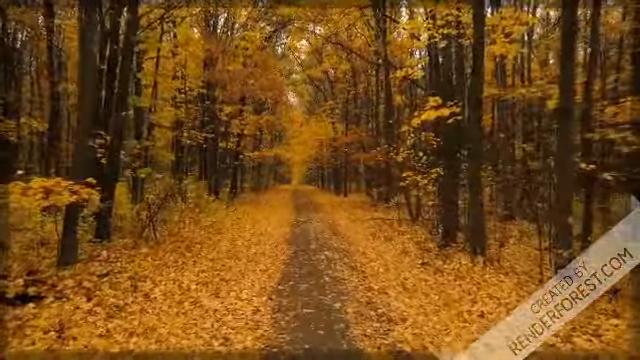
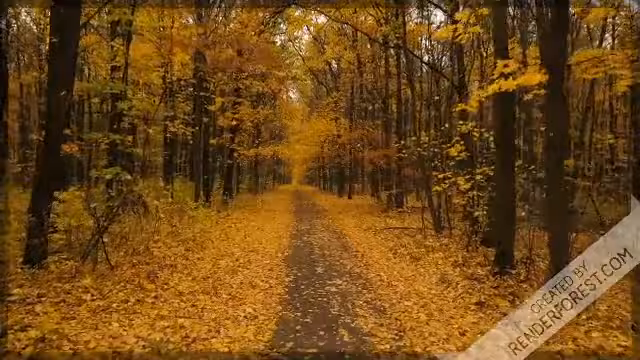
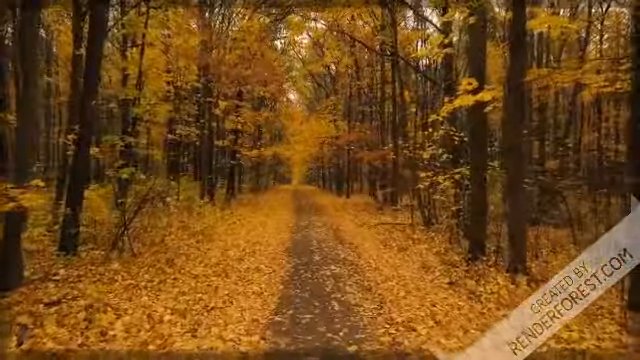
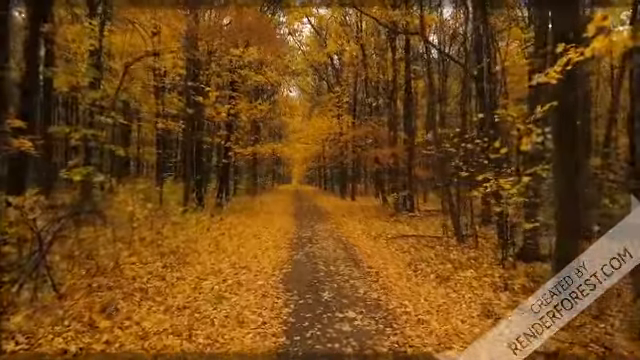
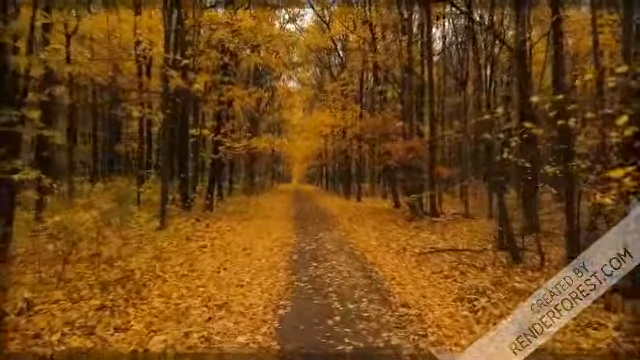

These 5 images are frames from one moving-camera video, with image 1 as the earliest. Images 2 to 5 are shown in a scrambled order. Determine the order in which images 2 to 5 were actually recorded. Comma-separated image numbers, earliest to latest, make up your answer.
3, 2, 4, 5
